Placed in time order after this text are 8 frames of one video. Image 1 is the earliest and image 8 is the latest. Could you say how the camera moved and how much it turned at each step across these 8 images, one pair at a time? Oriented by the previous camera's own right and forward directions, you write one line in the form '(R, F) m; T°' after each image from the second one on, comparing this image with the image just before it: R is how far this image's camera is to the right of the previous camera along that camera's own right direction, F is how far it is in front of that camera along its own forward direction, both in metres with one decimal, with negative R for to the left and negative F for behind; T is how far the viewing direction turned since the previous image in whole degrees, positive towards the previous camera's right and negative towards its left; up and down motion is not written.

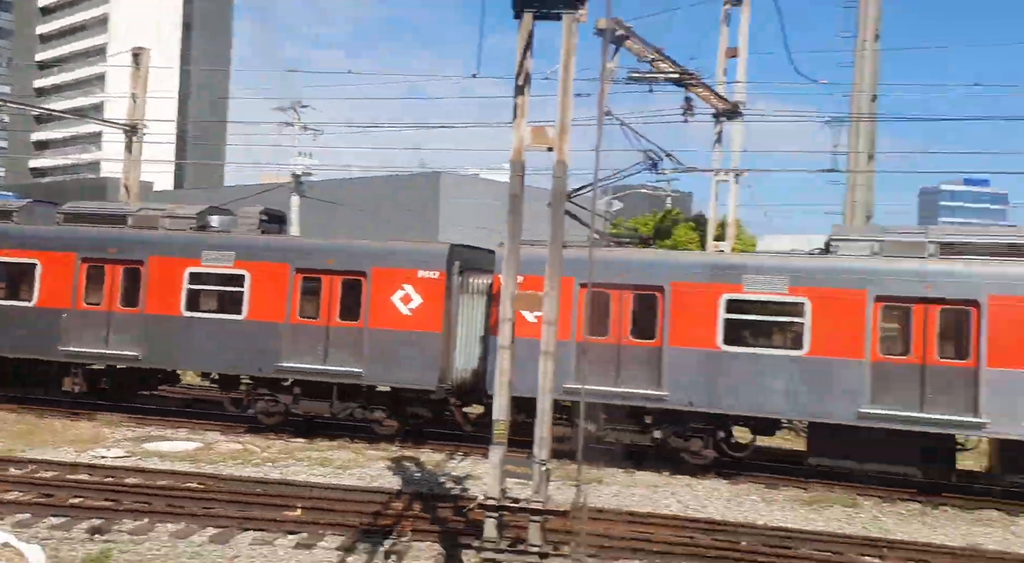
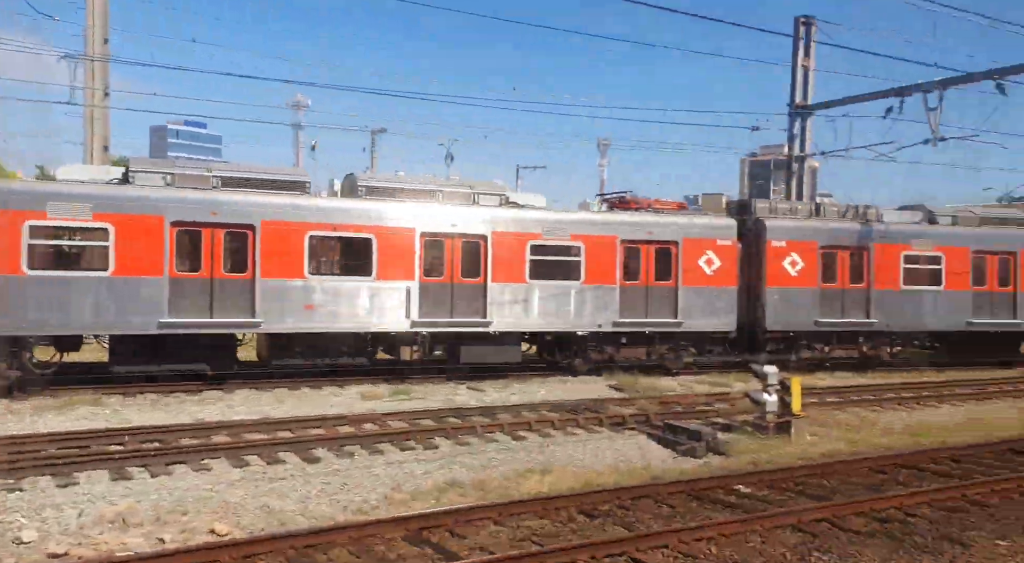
(-1.8, -6.6) m; +11°
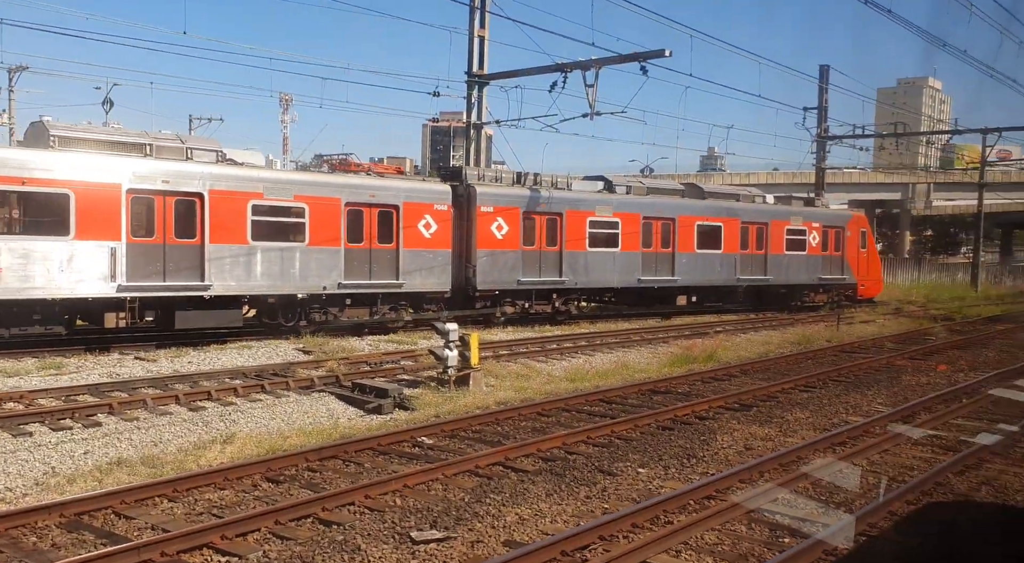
(0.0, -0.3) m; +18°
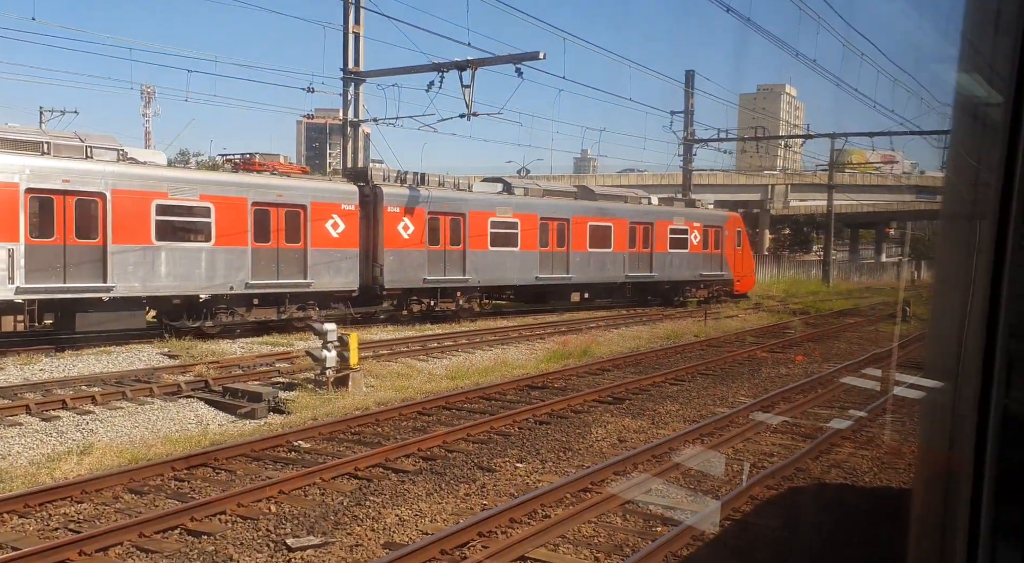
(0.0, -0.1) m; +7°
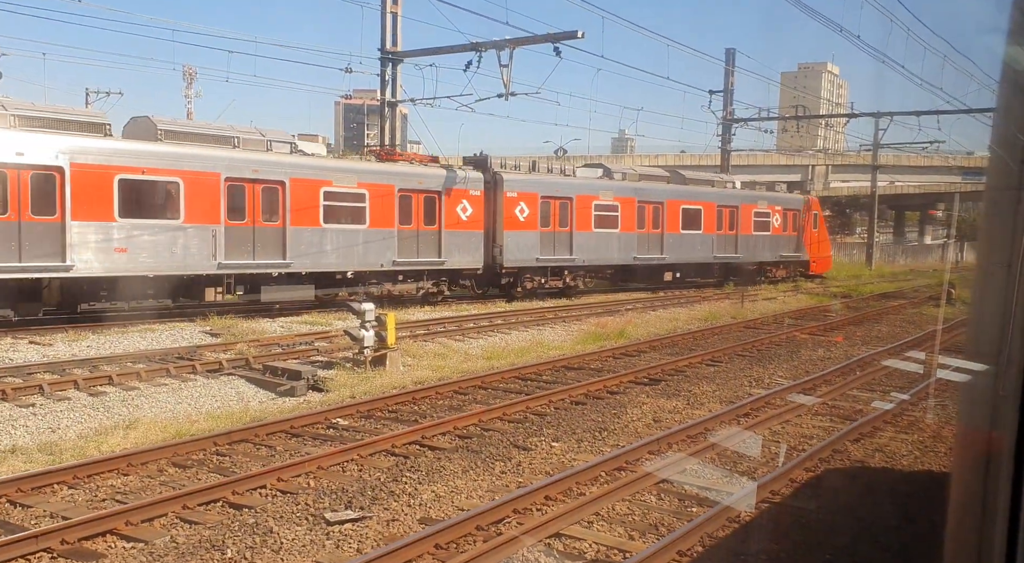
(0.0, 0.0) m; -2°
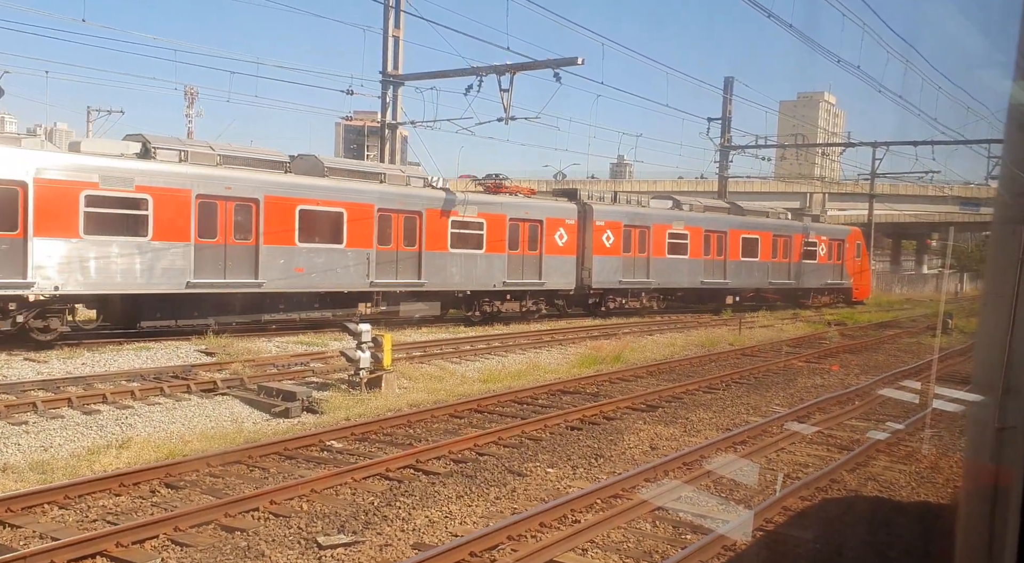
(0.0, 0.0) m; 0°
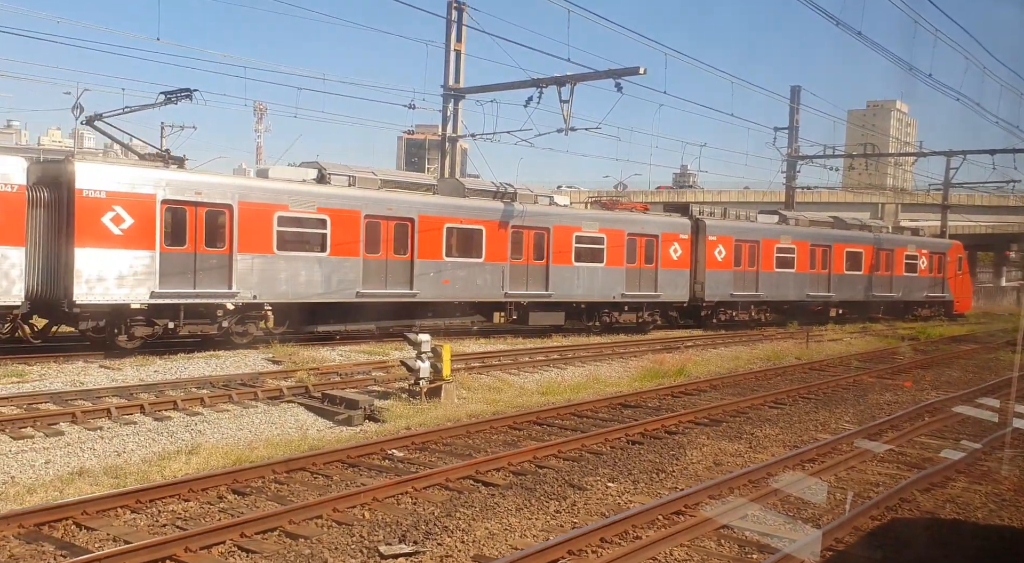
(0.0, 0.0) m; -3°
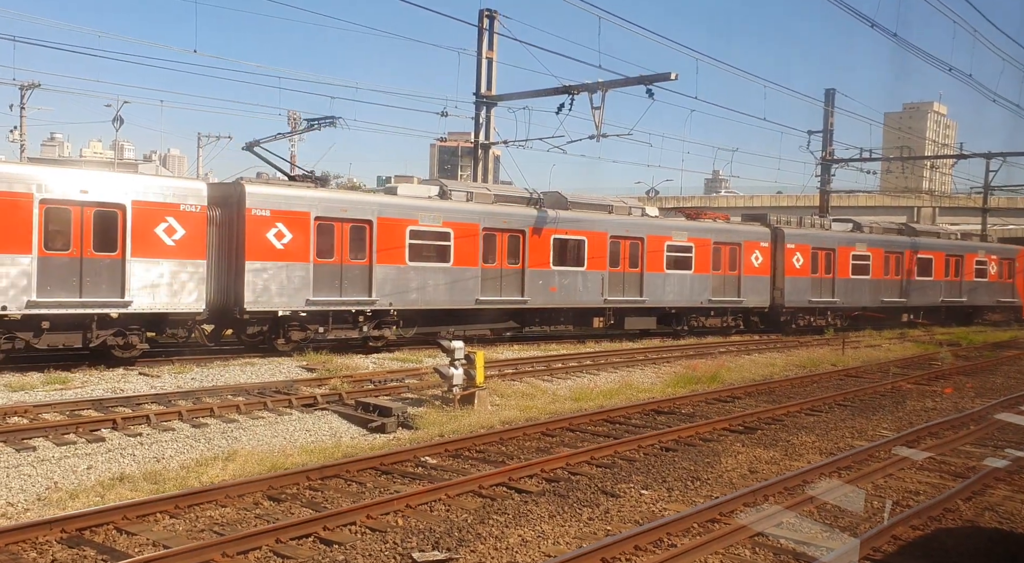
(0.0, 0.0) m; -2°
